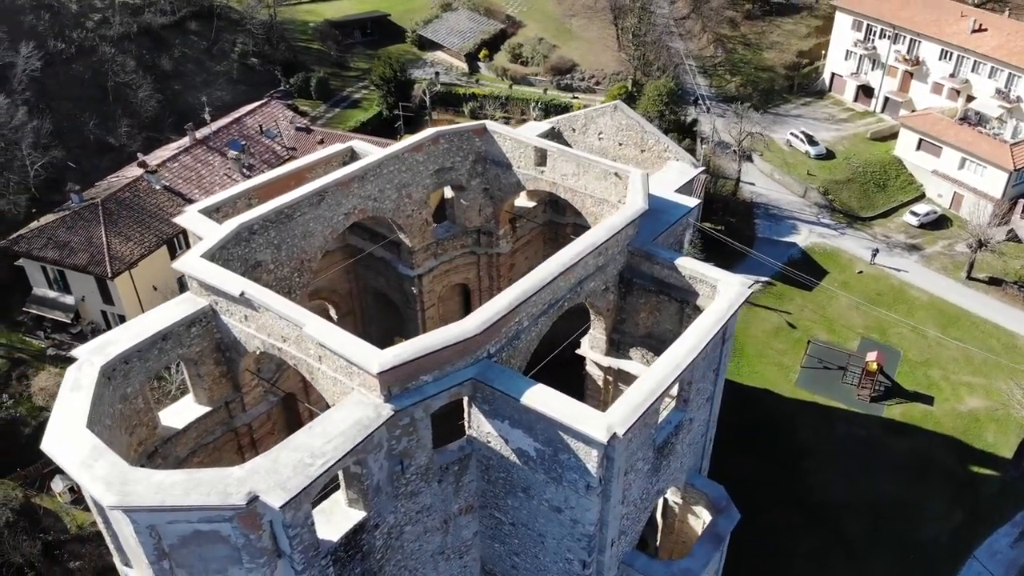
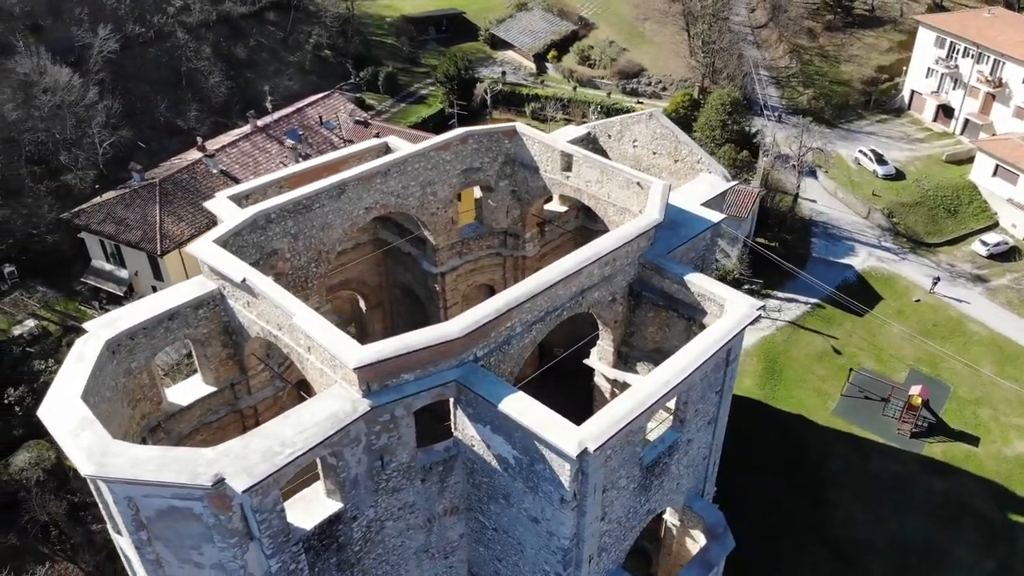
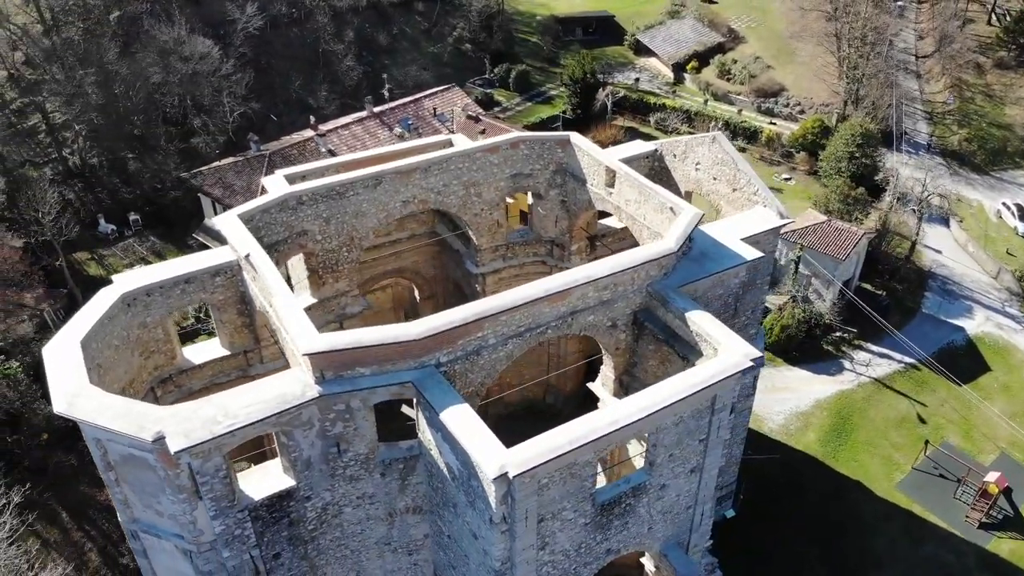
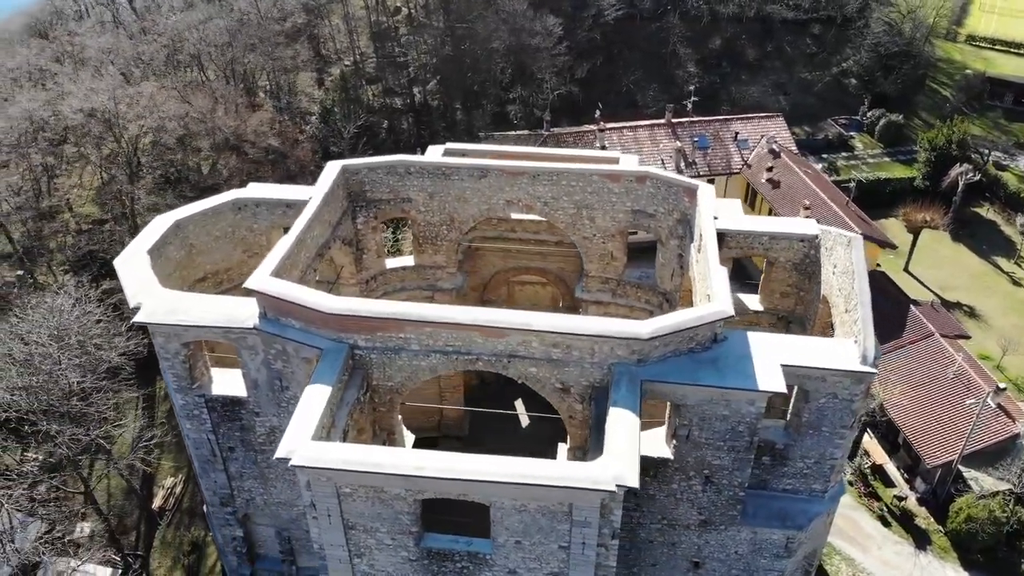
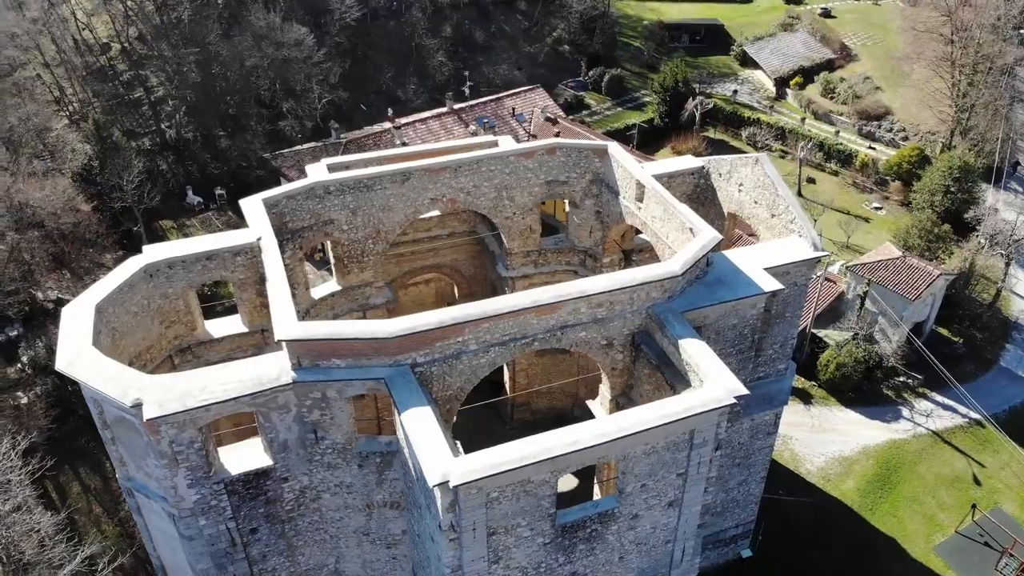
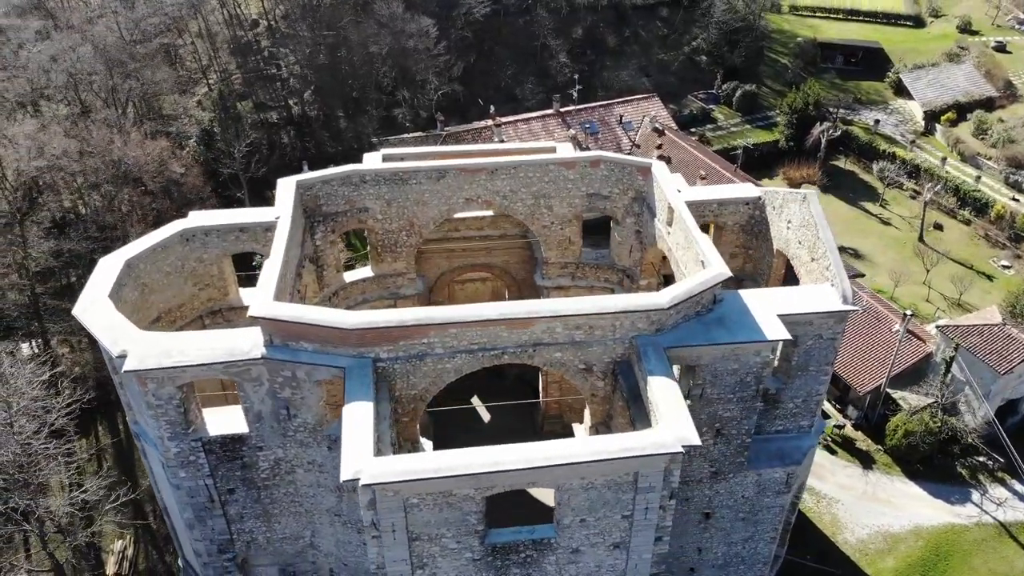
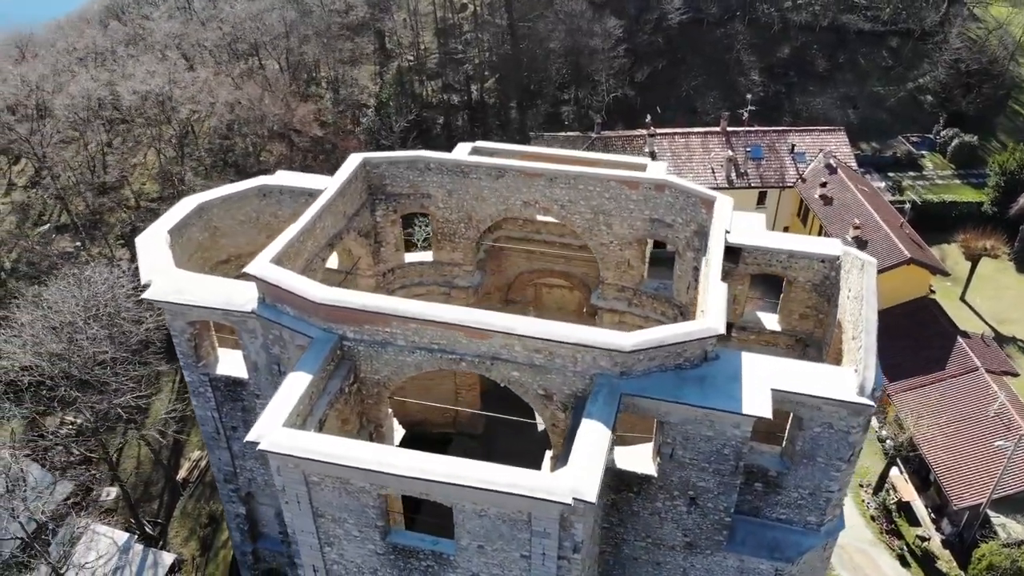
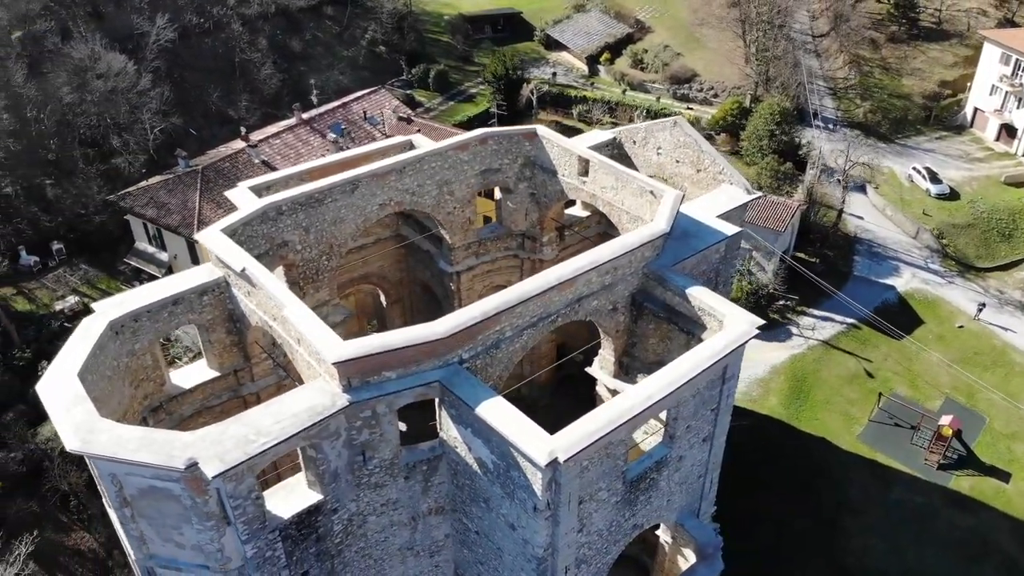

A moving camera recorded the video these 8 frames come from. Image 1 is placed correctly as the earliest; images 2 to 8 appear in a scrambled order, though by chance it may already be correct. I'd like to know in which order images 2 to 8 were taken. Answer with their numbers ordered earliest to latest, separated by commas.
2, 8, 3, 5, 6, 4, 7
